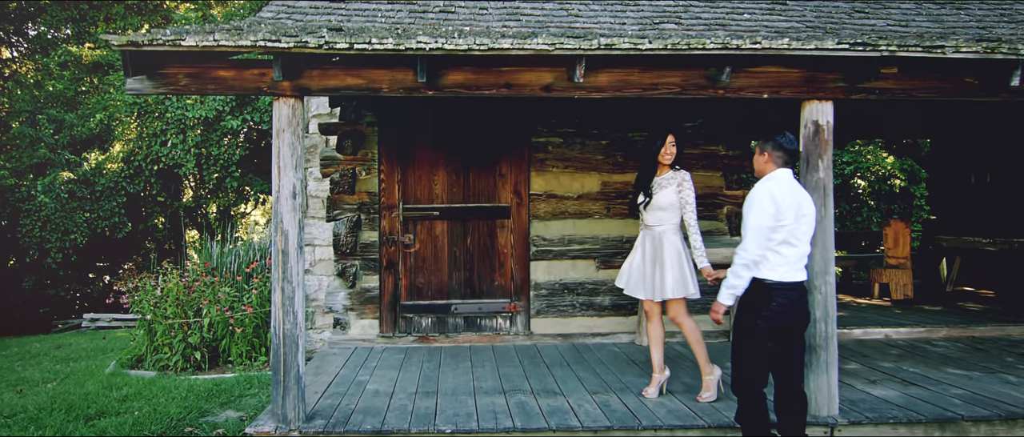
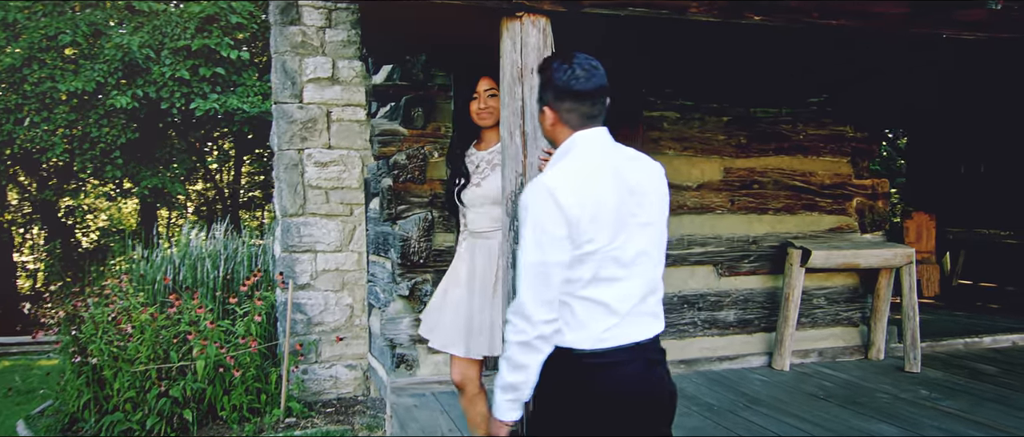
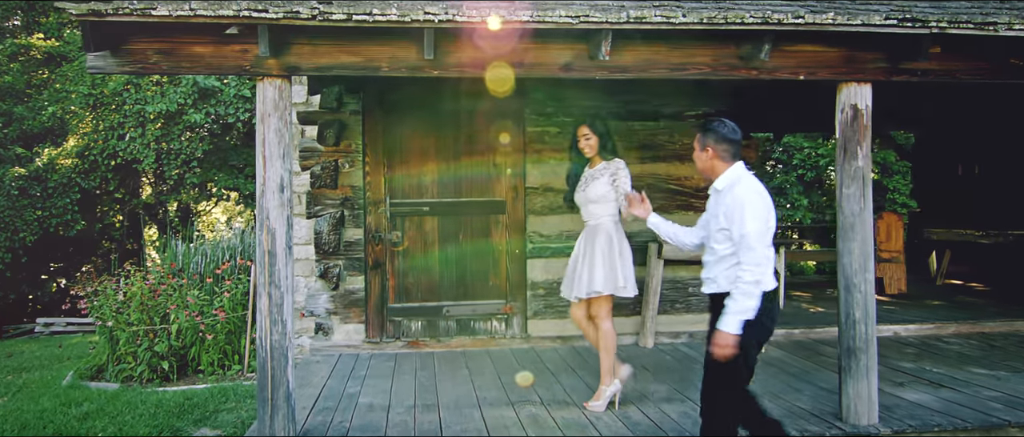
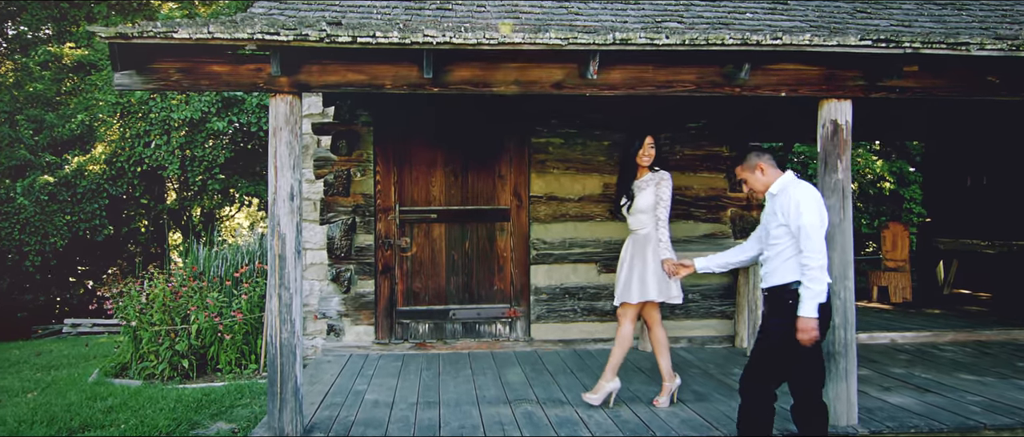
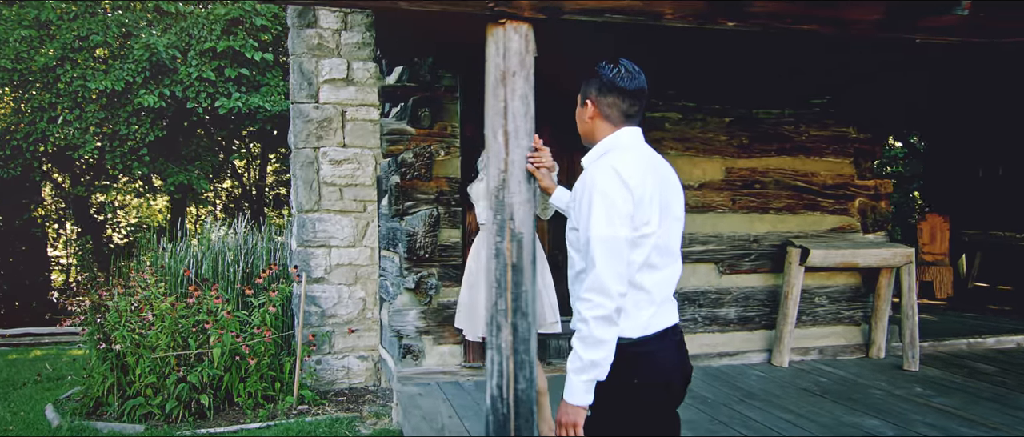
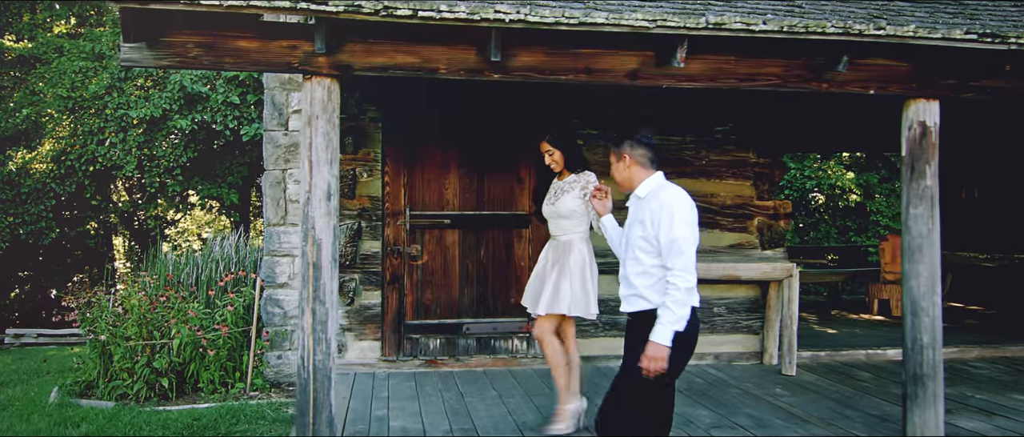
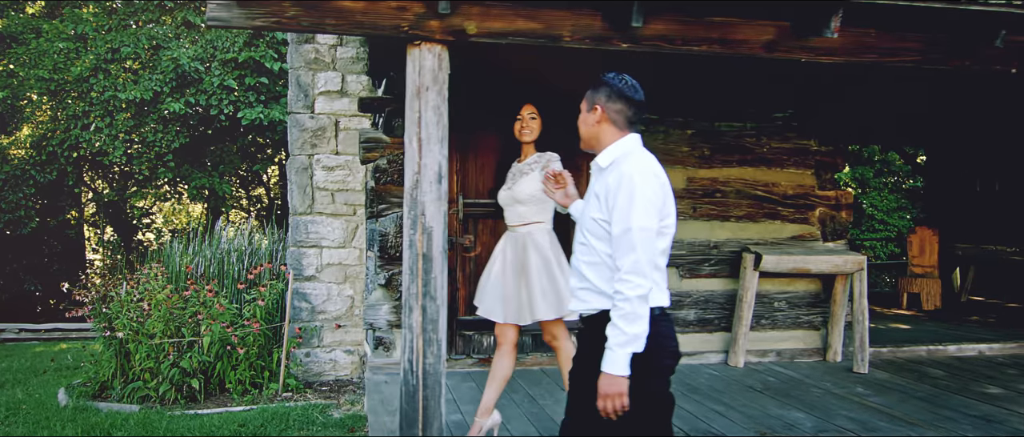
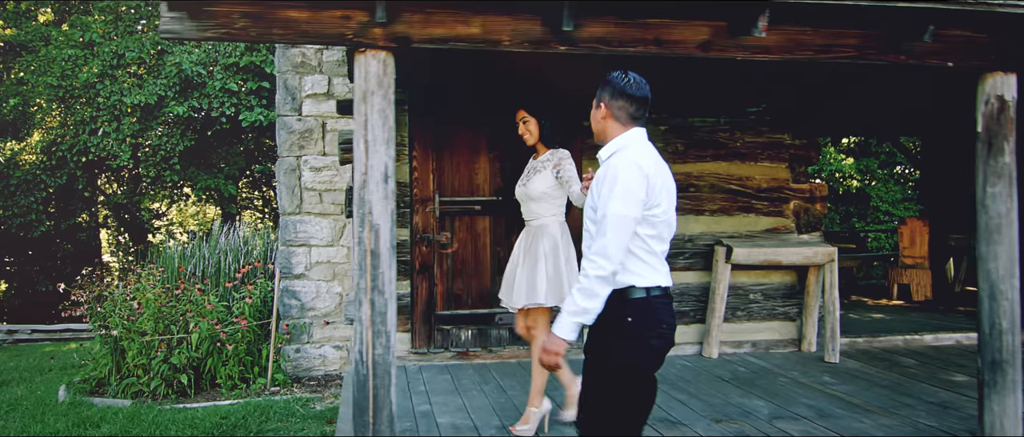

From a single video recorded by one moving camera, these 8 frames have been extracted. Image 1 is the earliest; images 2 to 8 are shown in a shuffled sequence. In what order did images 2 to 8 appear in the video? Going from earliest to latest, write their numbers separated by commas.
4, 3, 6, 8, 7, 5, 2
